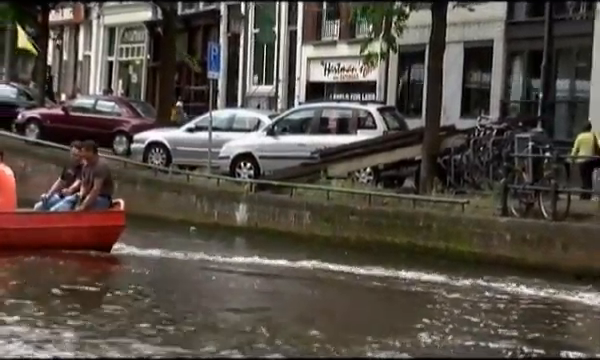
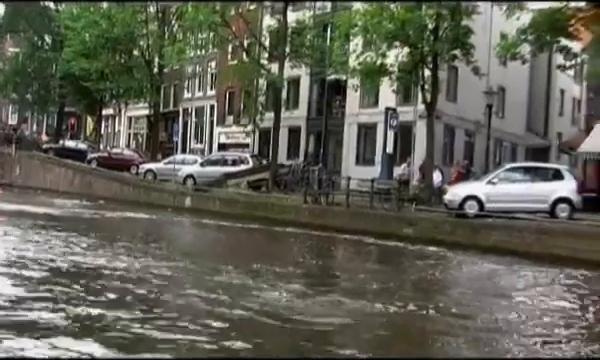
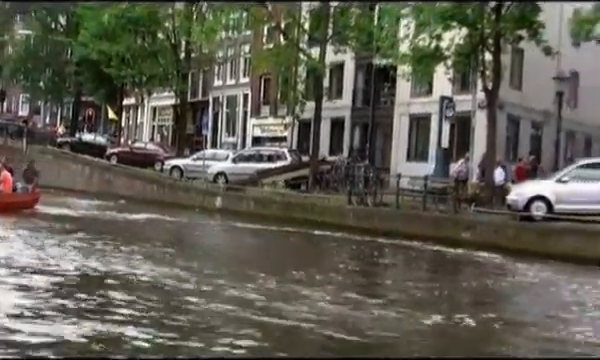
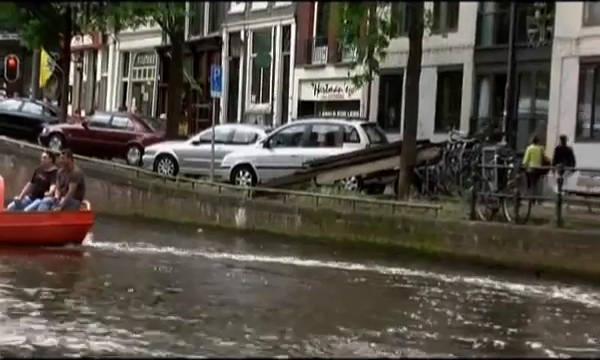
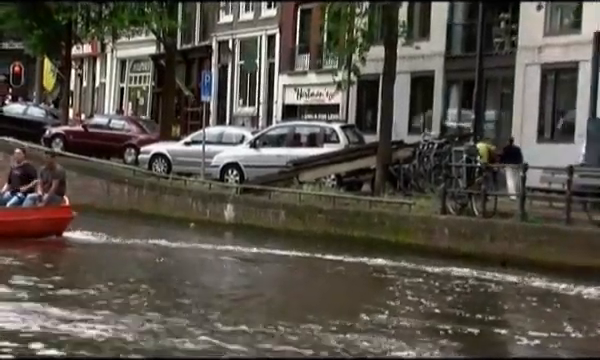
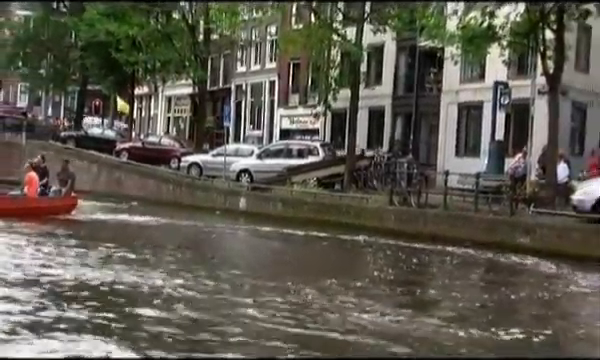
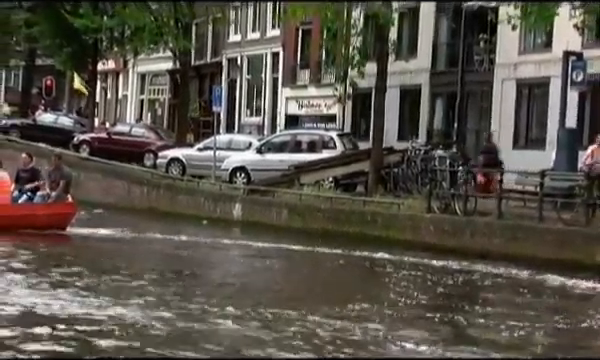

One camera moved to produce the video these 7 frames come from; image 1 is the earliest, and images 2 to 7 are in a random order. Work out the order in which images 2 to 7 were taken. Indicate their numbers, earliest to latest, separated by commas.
4, 5, 7, 6, 3, 2
